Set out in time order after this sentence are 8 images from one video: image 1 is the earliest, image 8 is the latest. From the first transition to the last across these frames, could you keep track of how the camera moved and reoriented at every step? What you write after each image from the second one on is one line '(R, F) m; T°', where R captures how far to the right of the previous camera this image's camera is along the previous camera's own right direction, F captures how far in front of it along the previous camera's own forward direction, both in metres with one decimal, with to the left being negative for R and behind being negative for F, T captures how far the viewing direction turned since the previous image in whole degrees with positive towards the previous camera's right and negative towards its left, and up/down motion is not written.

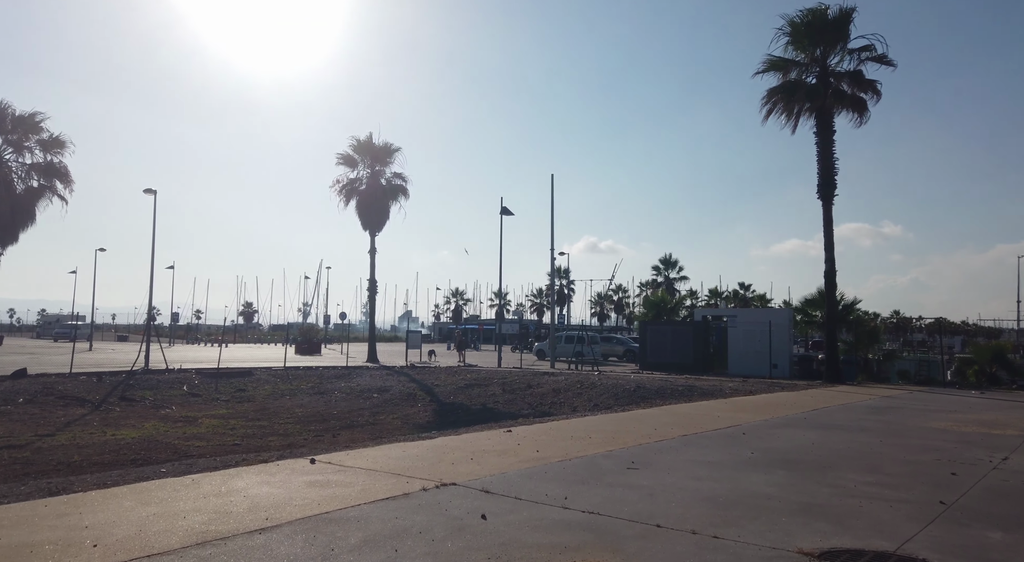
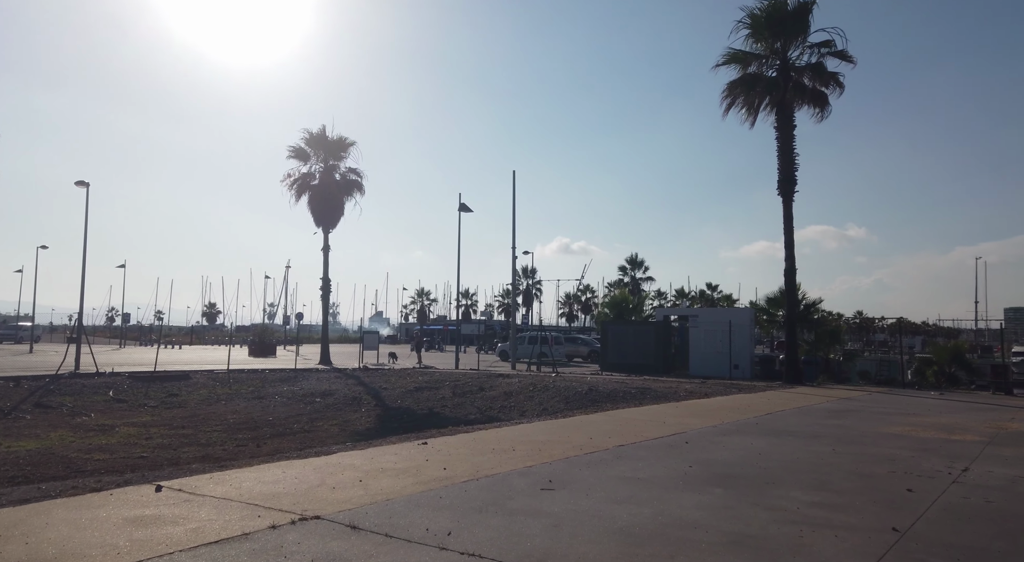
(+0.6, +0.9) m; +2°
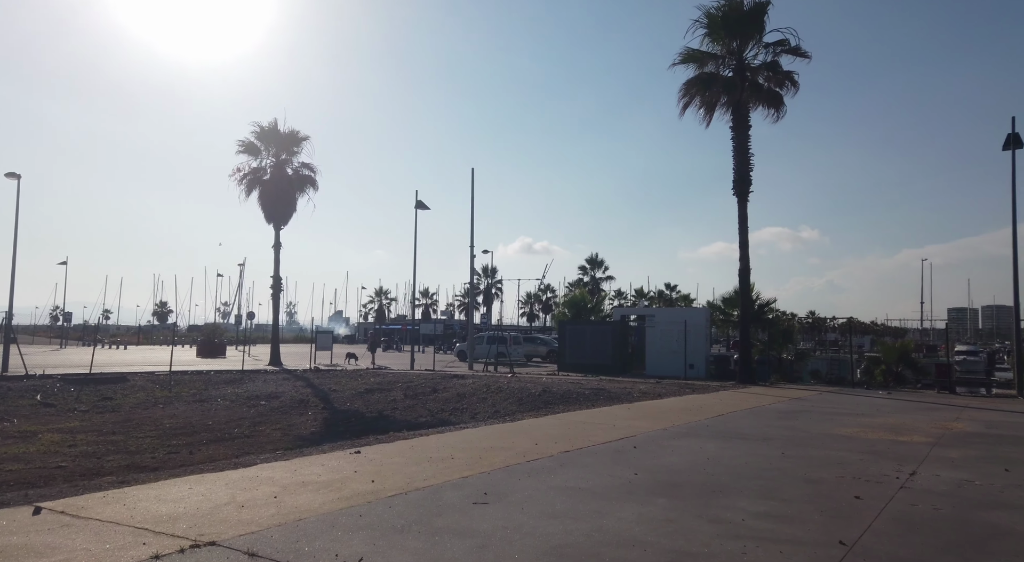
(+0.2, +0.4) m; +3°
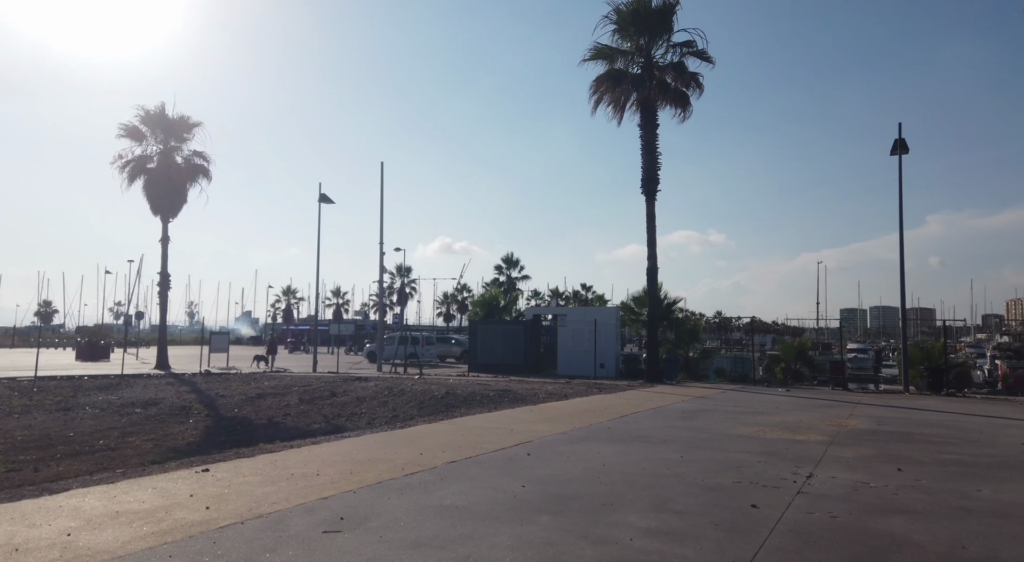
(+0.4, +0.7) m; +7°
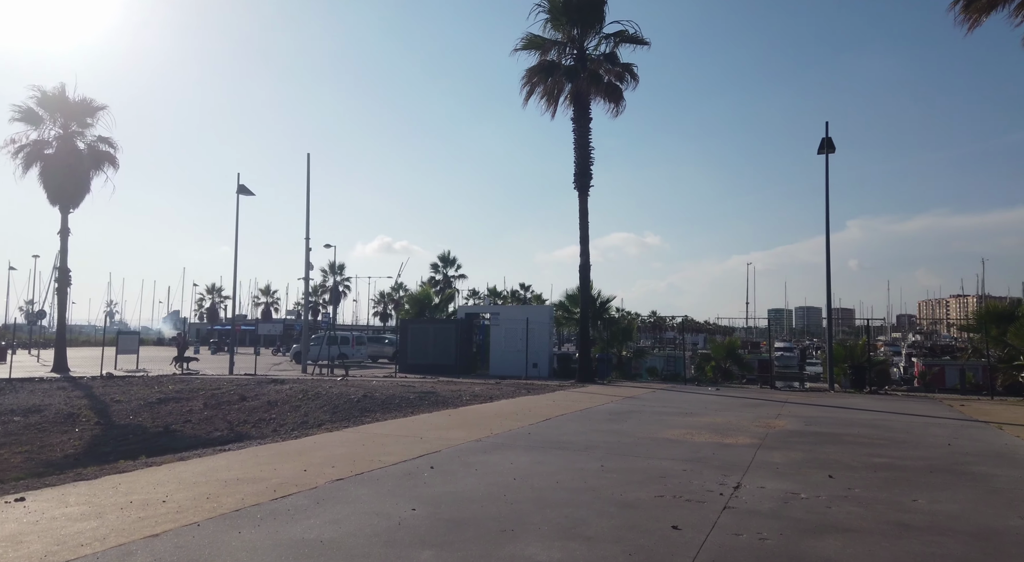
(+0.4, +0.9) m; +5°
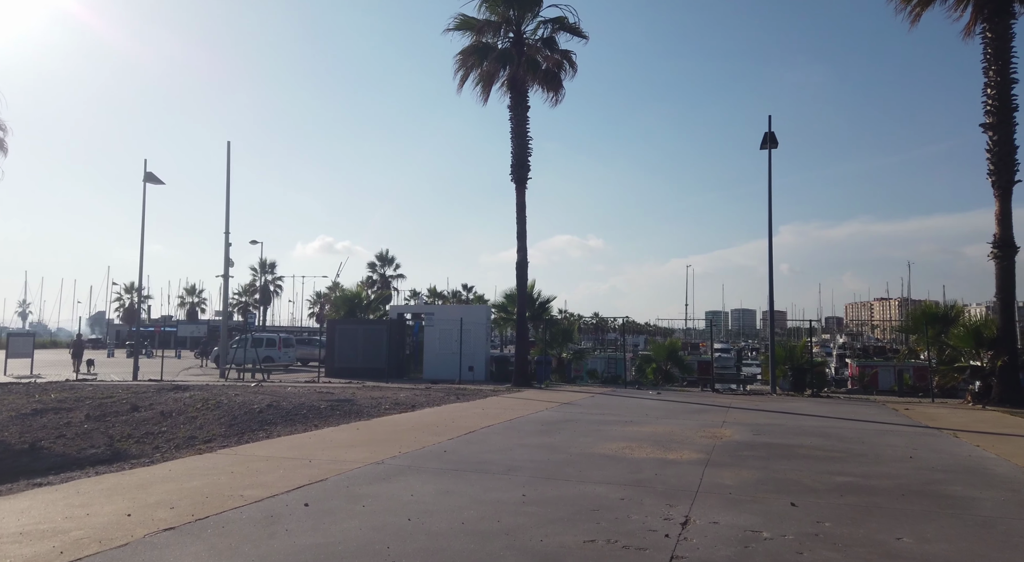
(+0.4, +1.5) m; +5°
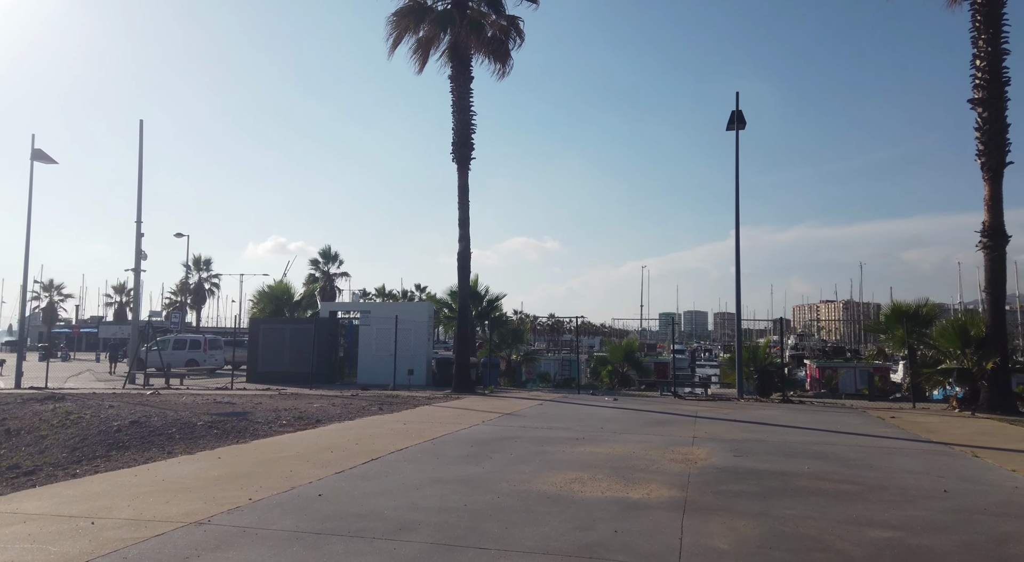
(+0.5, +2.6) m; +3°
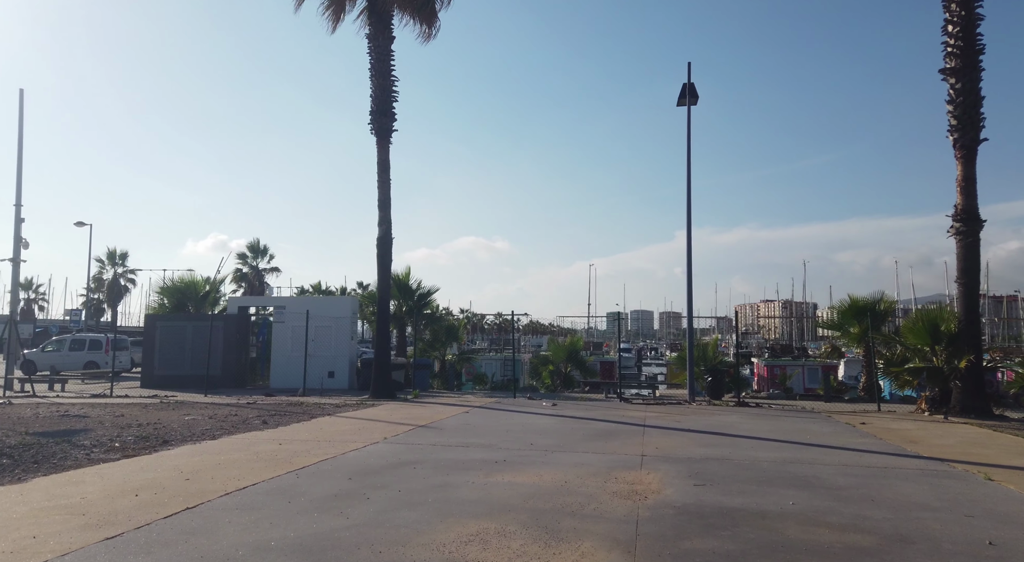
(+0.6, +2.4) m; +4°
